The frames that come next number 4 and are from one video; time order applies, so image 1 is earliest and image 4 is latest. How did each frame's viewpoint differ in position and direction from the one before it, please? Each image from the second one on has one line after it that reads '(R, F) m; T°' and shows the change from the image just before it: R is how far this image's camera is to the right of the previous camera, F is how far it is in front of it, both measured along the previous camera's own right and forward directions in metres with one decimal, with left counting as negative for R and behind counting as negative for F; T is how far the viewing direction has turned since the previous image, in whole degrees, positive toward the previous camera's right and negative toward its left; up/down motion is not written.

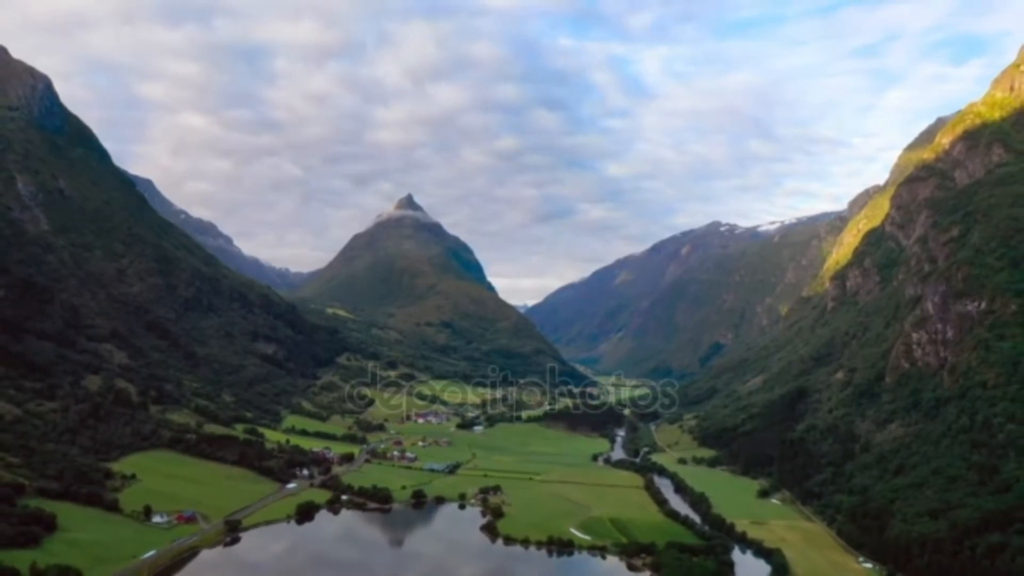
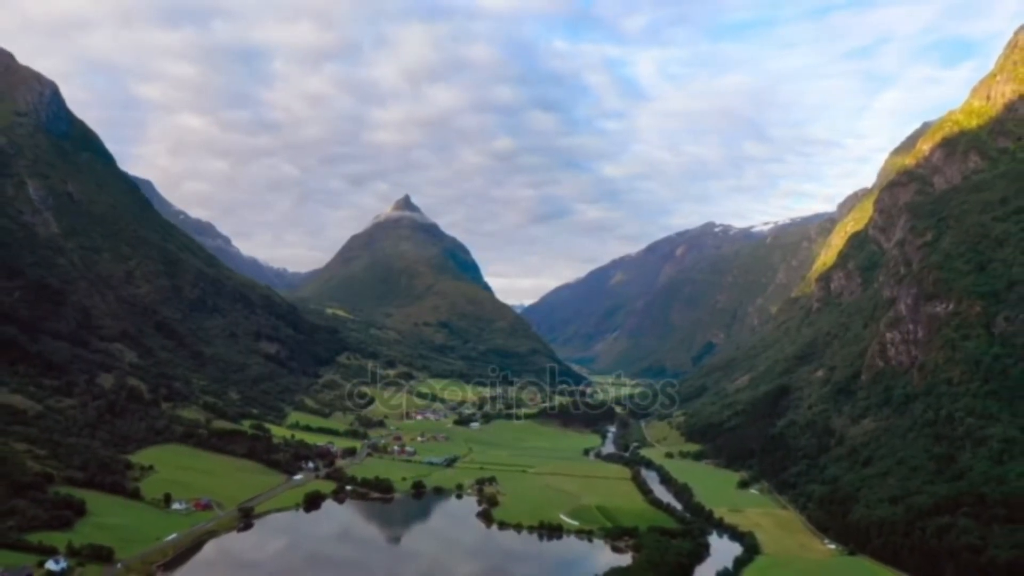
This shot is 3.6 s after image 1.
(+0.5, -8.2) m; 0°
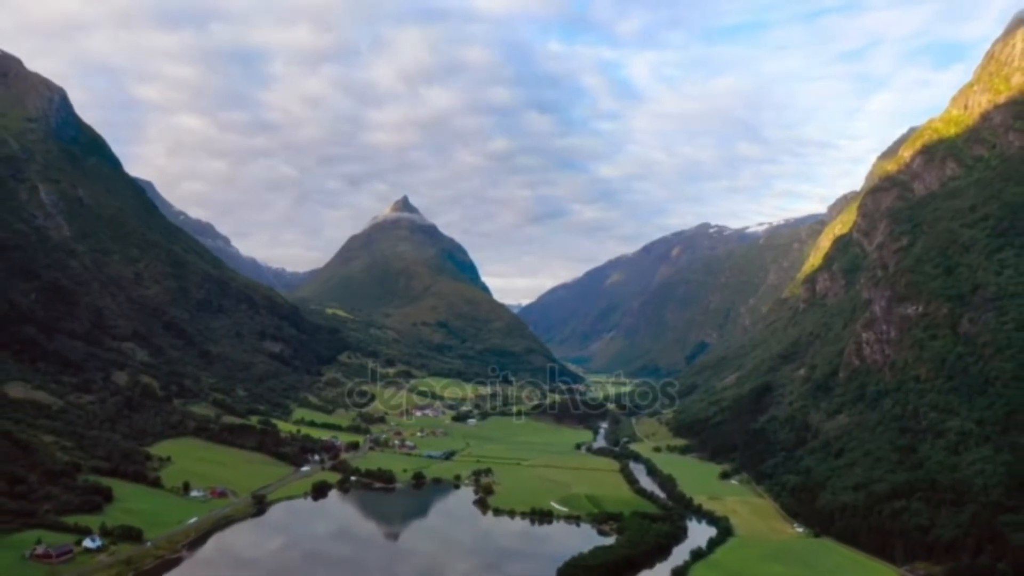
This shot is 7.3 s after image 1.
(+0.5, -8.9) m; 0°
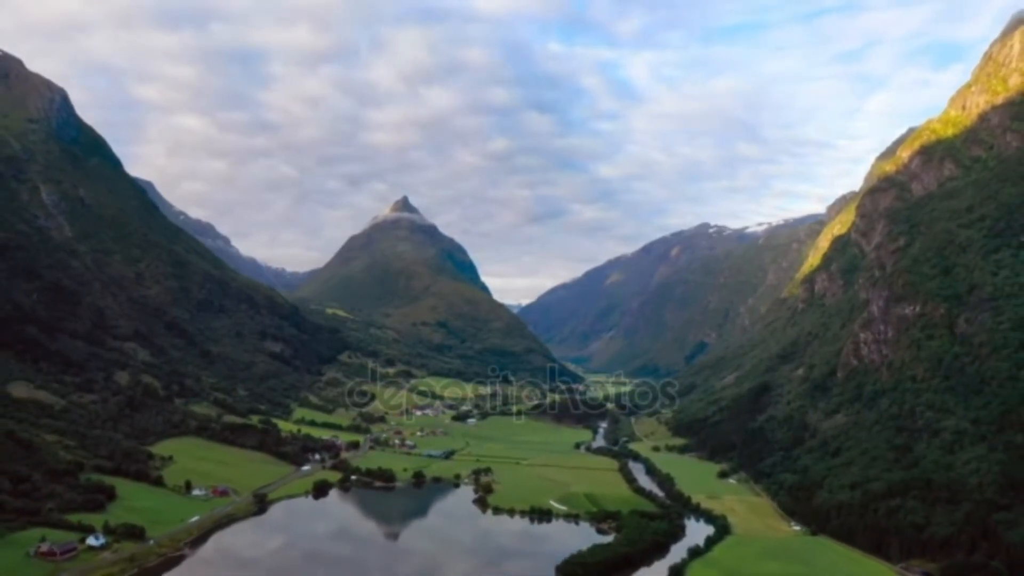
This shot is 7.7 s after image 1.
(0.0, -1.0) m; 0°
